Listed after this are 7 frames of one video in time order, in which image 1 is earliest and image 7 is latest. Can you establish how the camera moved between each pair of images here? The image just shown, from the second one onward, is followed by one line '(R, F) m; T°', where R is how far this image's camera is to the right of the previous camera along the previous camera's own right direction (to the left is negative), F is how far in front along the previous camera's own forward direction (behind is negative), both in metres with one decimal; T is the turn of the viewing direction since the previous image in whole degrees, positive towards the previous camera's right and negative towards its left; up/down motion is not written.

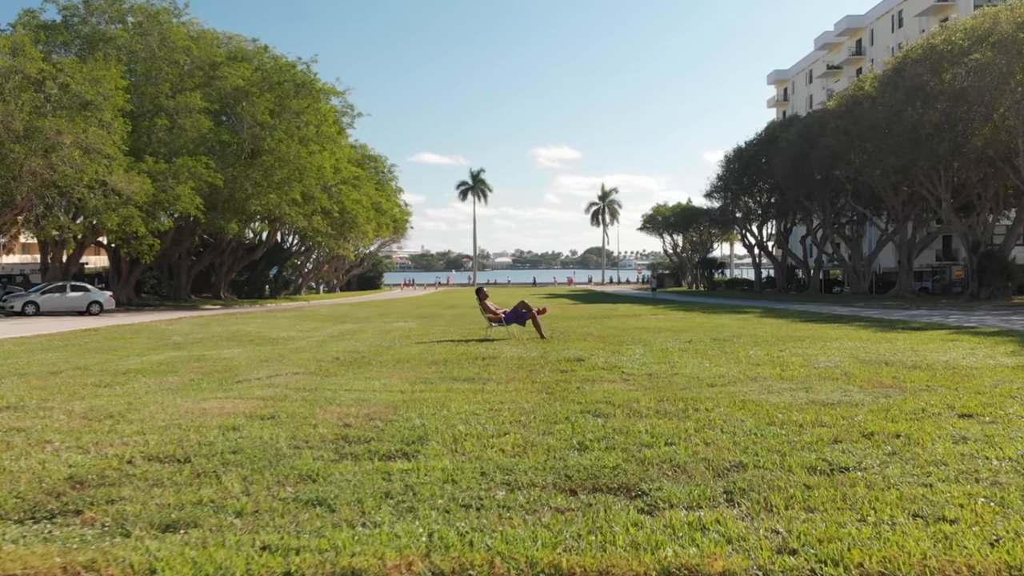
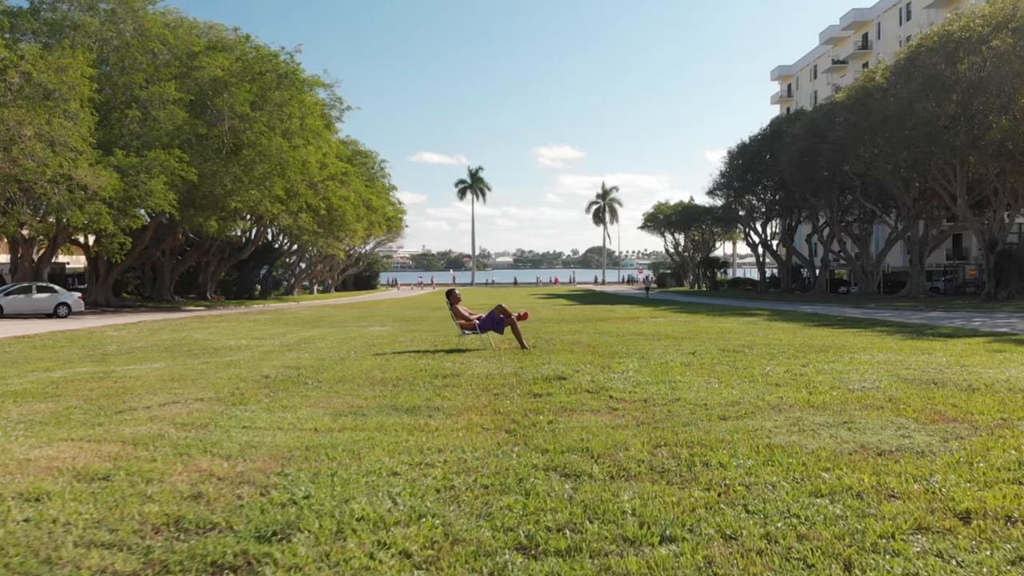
(+0.4, +2.1) m; 0°
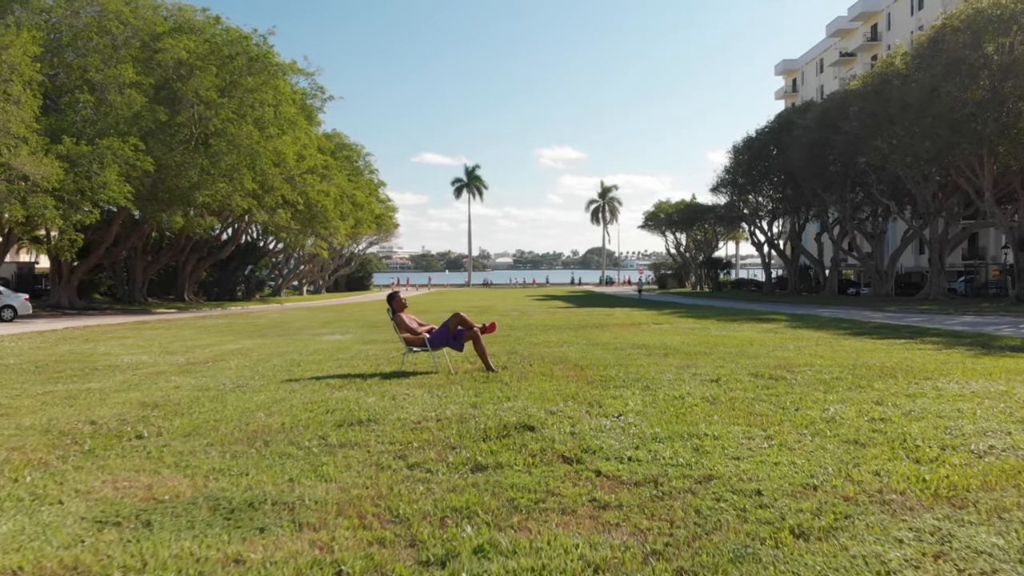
(+0.4, +3.3) m; 0°
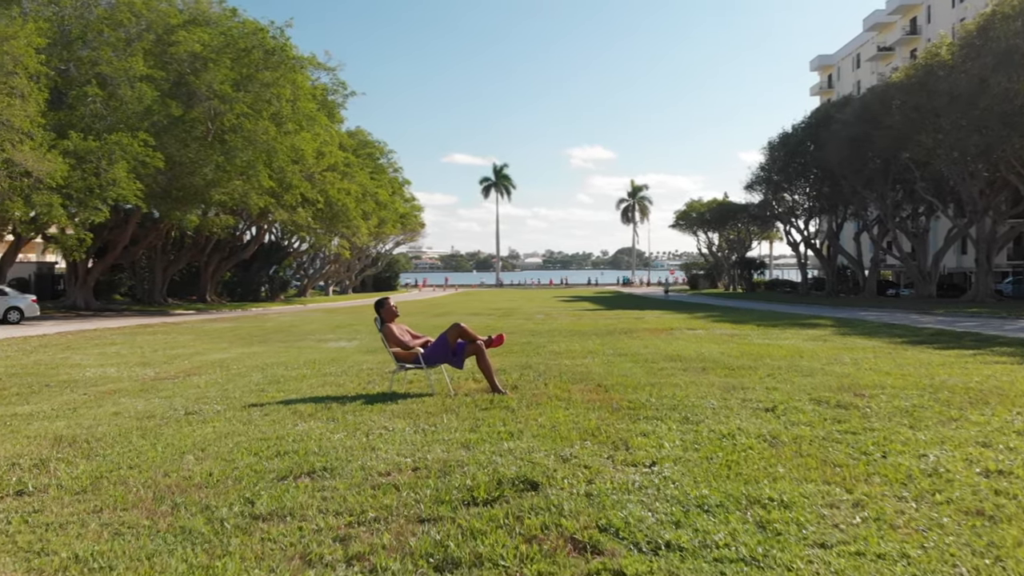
(+0.2, +1.6) m; -2°
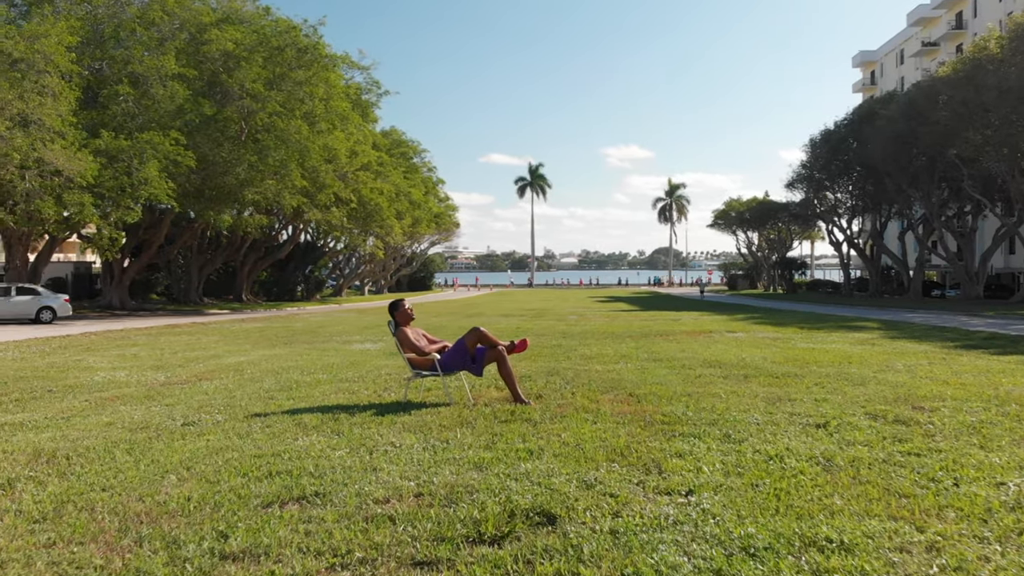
(+0.1, +0.6) m; -2°
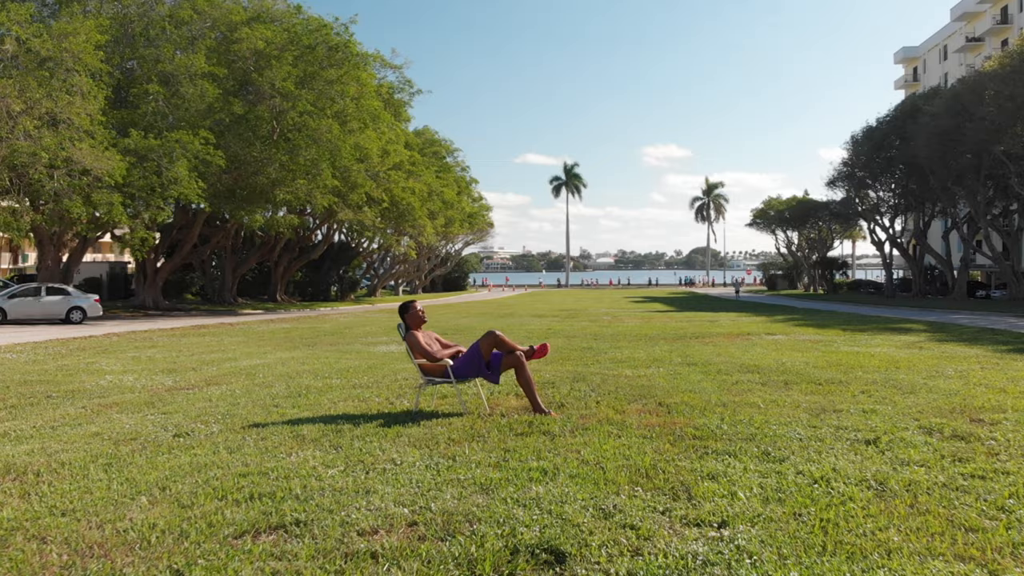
(+0.1, +0.6) m; -2°
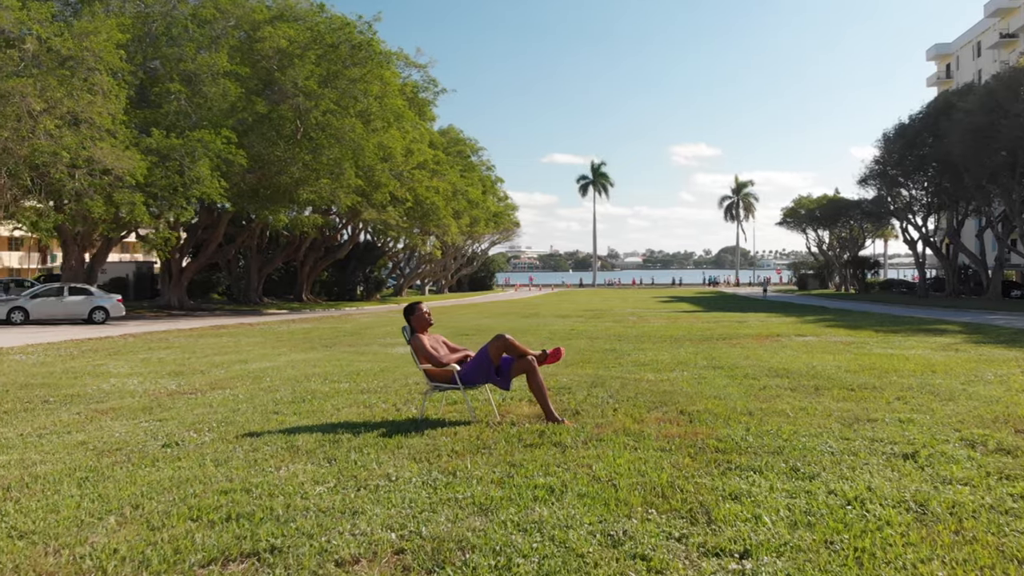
(+0.1, +0.4) m; -2°
